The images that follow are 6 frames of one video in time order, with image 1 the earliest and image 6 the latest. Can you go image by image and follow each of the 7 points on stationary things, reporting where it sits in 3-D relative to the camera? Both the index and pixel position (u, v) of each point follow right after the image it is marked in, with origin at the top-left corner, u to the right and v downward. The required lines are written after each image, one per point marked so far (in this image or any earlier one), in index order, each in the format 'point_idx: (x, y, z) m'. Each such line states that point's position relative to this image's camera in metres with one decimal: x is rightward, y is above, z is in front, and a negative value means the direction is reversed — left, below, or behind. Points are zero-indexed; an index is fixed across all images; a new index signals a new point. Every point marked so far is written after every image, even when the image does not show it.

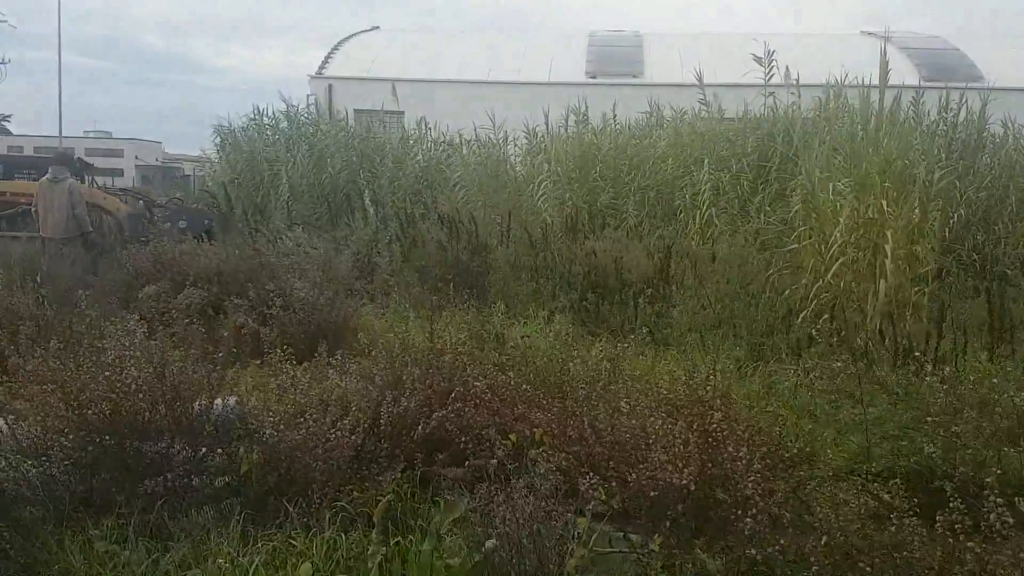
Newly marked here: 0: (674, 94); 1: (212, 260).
0: (+2.5, +3.1, +14.6) m
1: (-2.0, +0.2, +6.2) m
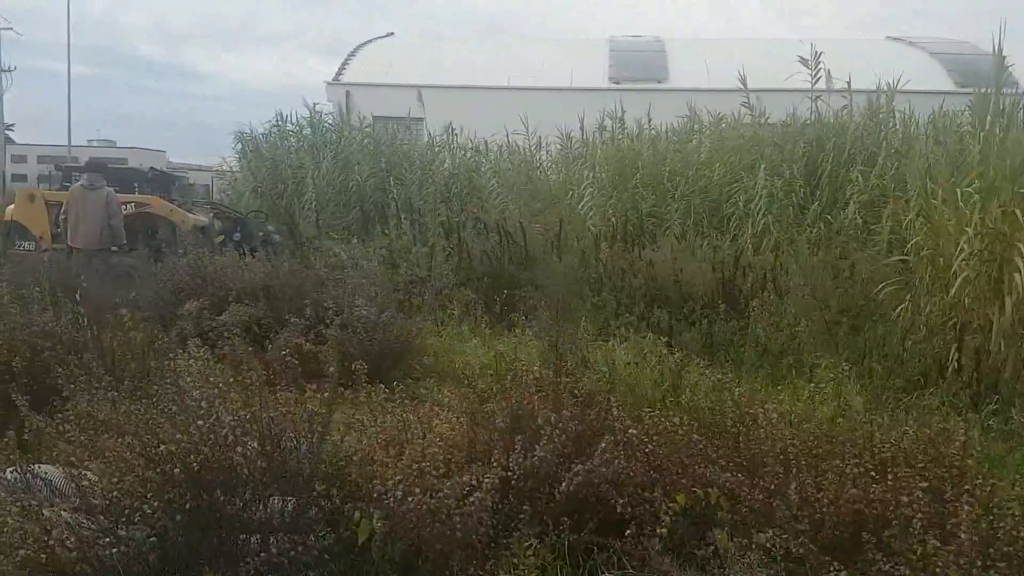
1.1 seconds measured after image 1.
0: (+3.0, +2.9, +14.1) m
1: (-1.6, +0.1, +5.7) m
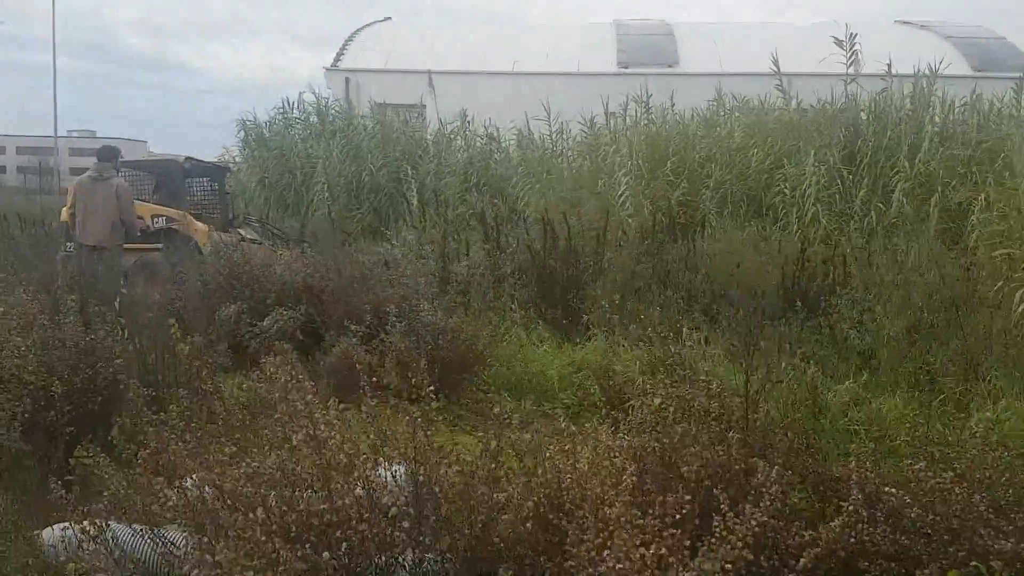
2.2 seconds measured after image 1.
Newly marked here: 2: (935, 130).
0: (+3.2, +3.1, +13.6) m
1: (-1.2, +0.1, +5.2) m
2: (+4.9, +1.8, +10.4) m
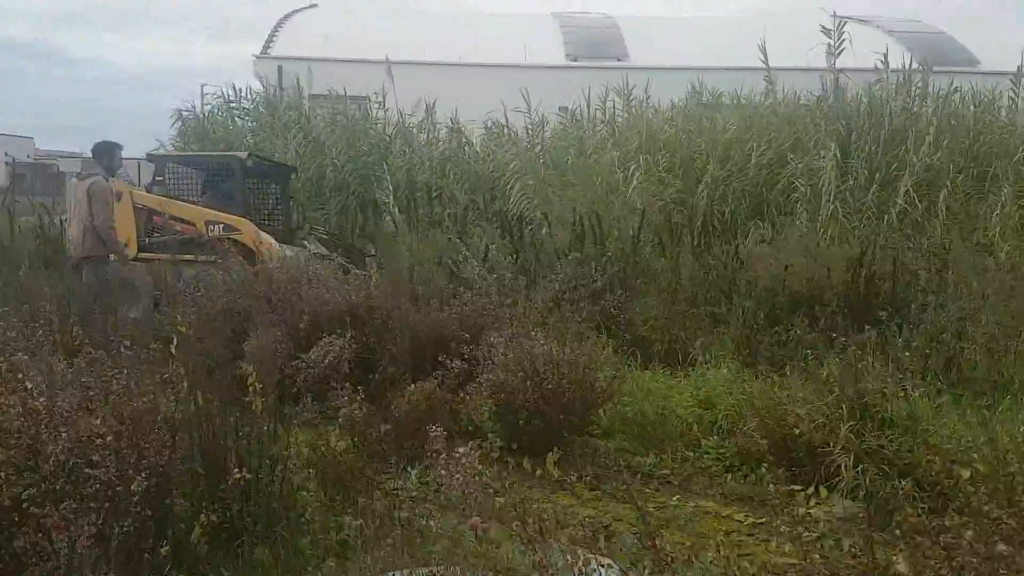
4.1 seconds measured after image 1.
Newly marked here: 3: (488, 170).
0: (+2.8, +3.1, +13.1) m
1: (-0.8, 0.0, +4.3) m
2: (+4.7, +1.8, +10.0) m
3: (-0.3, +1.3, +10.3) m
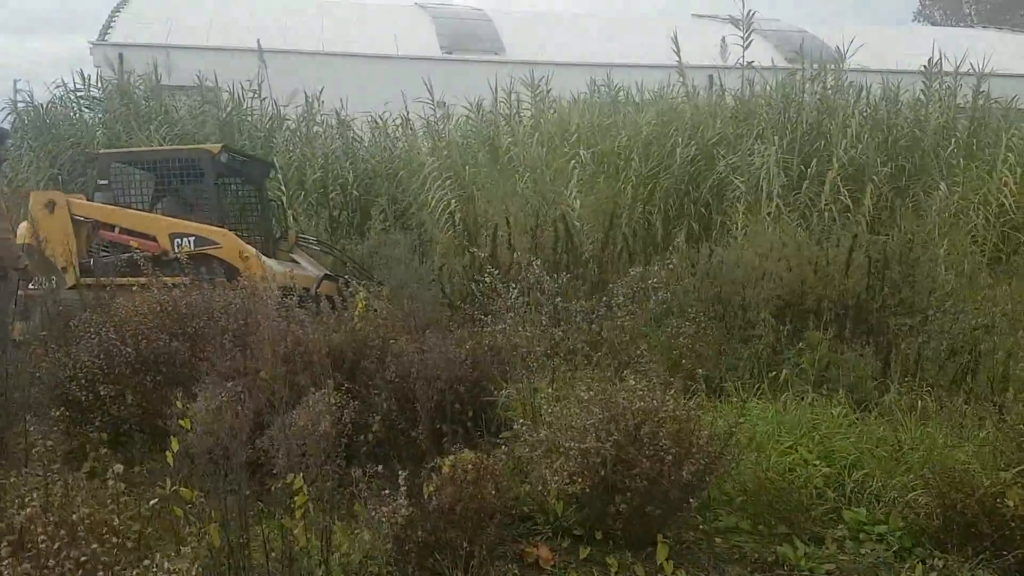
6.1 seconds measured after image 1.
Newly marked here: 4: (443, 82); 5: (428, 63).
0: (+1.2, +3.0, +12.5) m
1: (-0.7, -0.1, +3.2) m
2: (+3.7, +1.9, +9.8) m
3: (-1.2, +1.2, +9.2) m
4: (-1.0, +2.7, +12.2) m
5: (-1.2, +3.0, +12.2) m
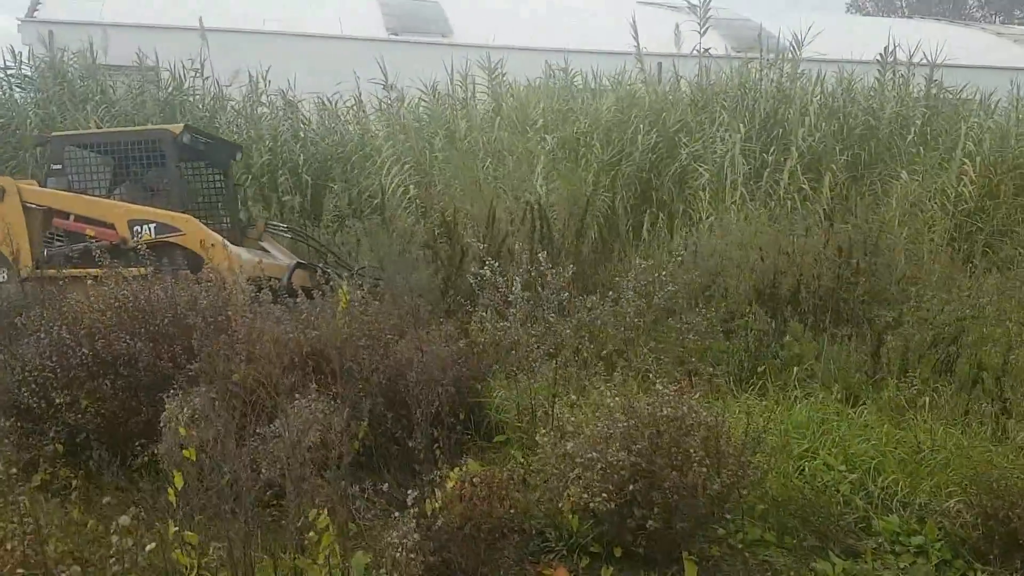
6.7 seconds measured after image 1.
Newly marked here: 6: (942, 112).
0: (+0.6, +3.2, +12.3) m
1: (-0.7, -0.1, +3.0) m
2: (+3.3, +2.0, +9.8) m
3: (-1.6, +1.3, +8.9) m
4: (-1.6, +2.9, +11.8) m
5: (-1.8, +3.2, +11.9) m
6: (+3.9, +1.6, +8.1) m
